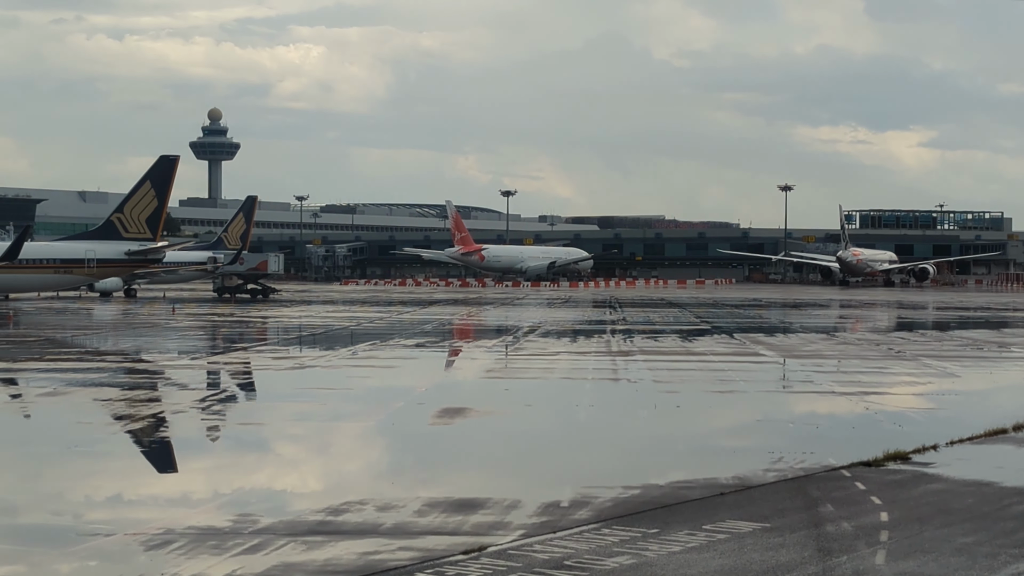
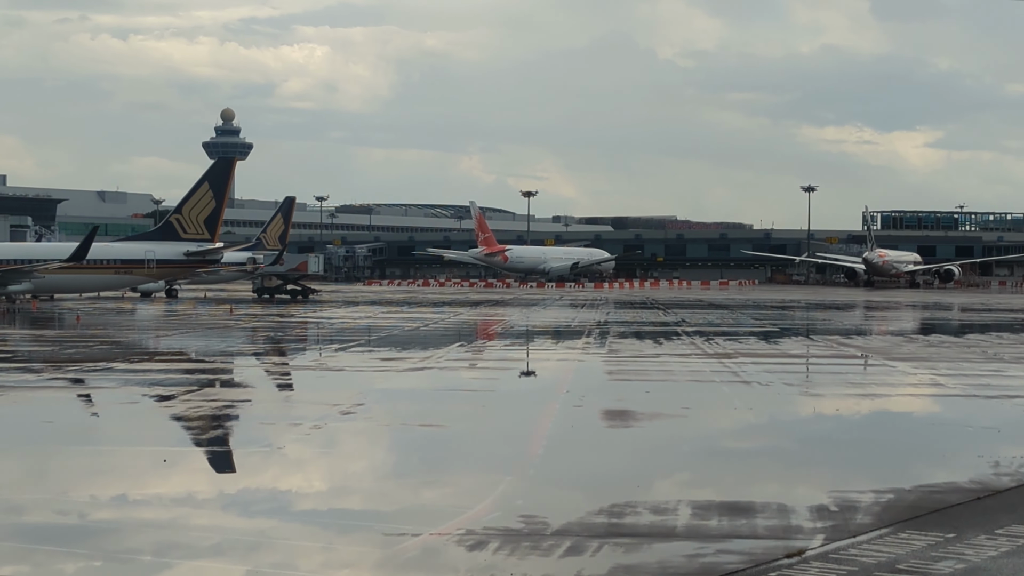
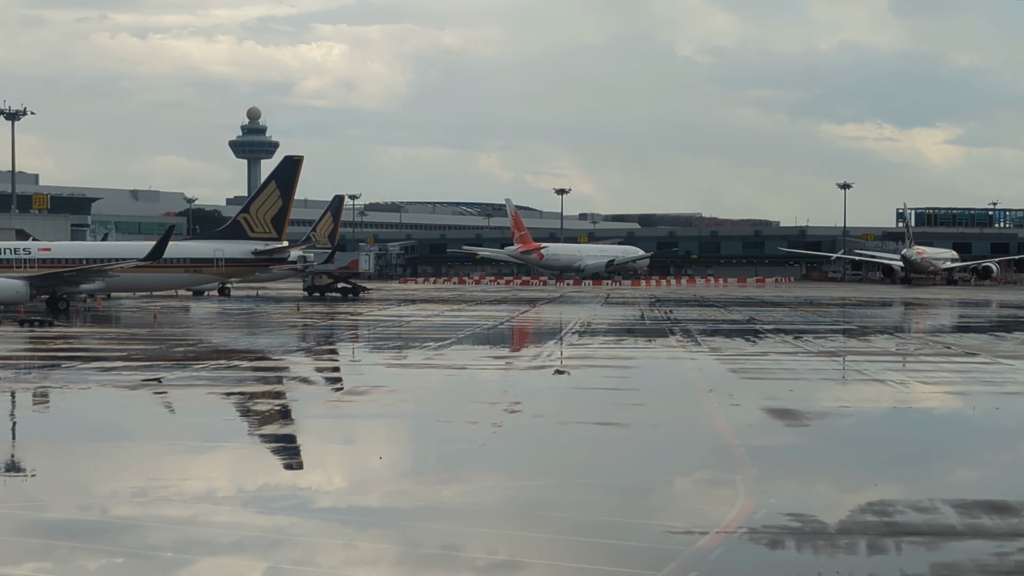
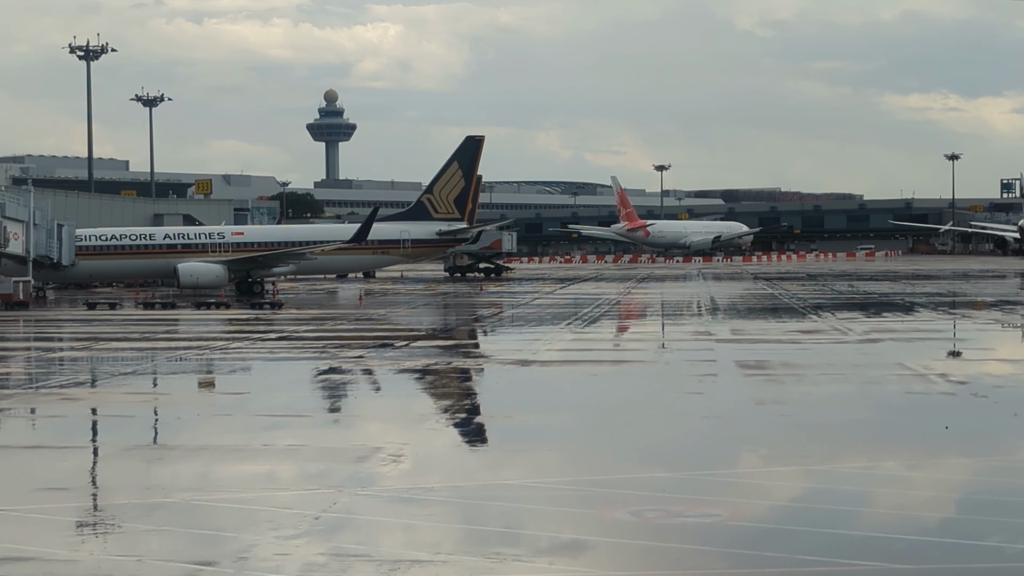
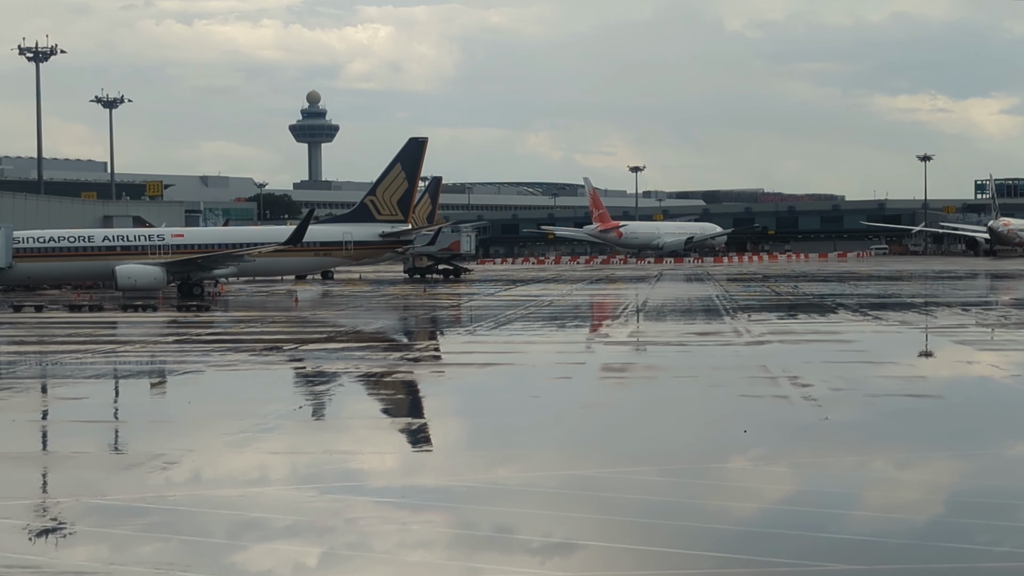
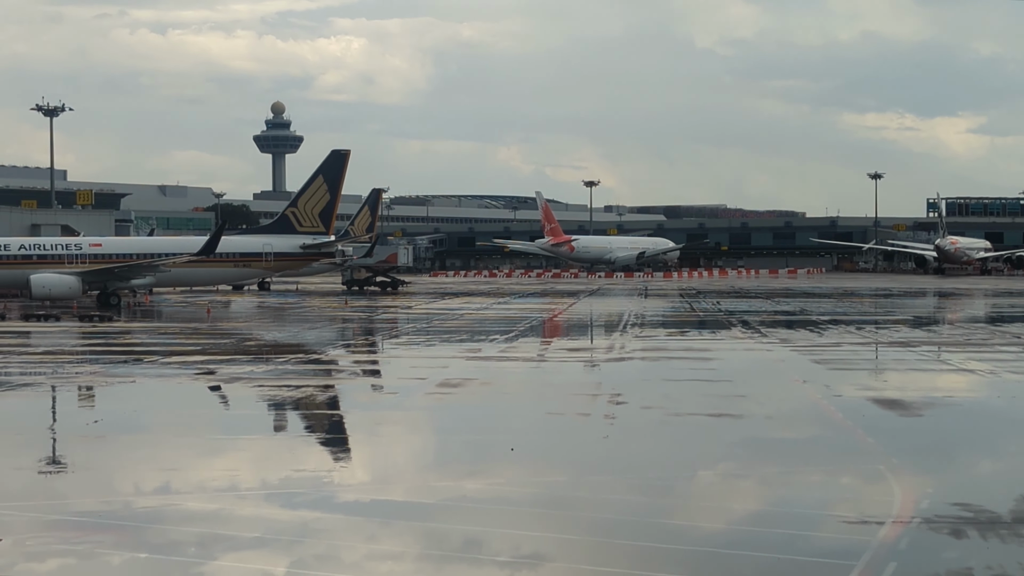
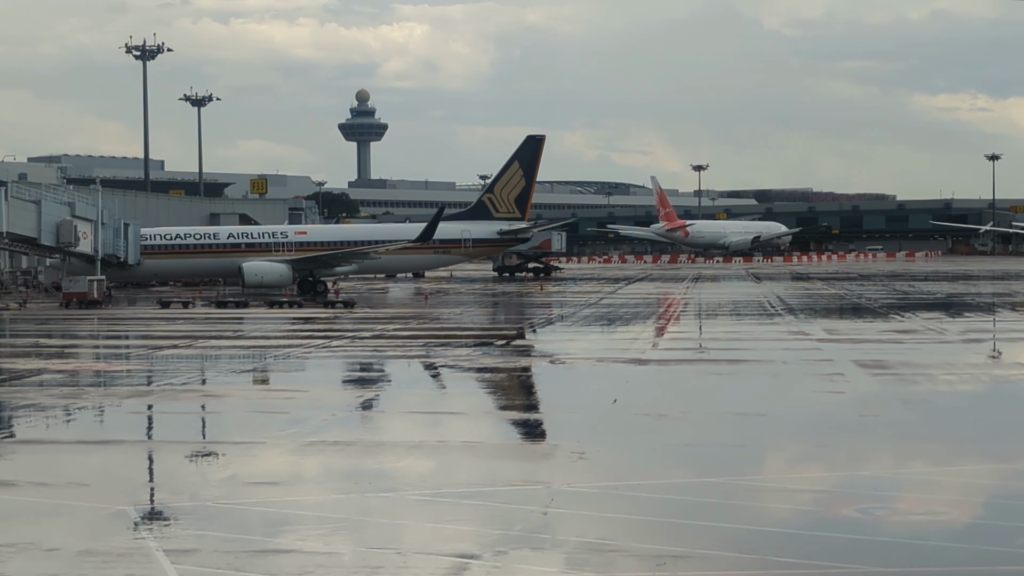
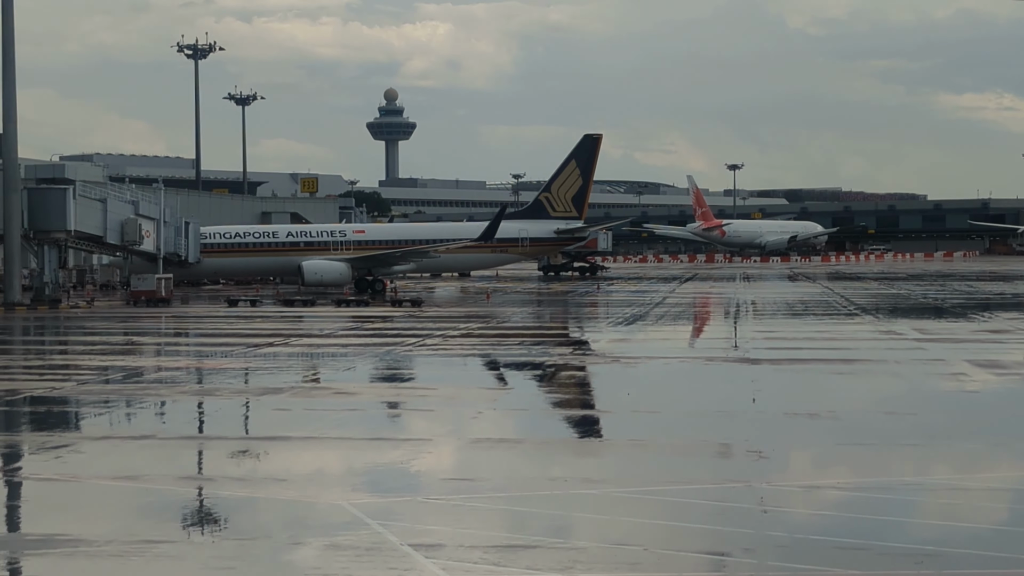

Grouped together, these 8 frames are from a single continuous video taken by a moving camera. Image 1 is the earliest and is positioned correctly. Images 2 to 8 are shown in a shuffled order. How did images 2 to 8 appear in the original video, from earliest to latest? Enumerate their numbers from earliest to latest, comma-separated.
2, 3, 6, 5, 4, 7, 8
